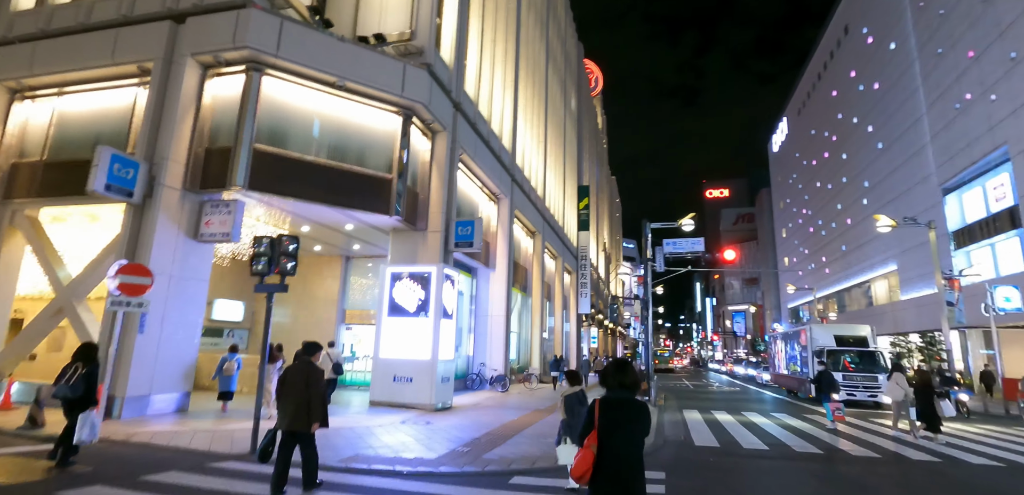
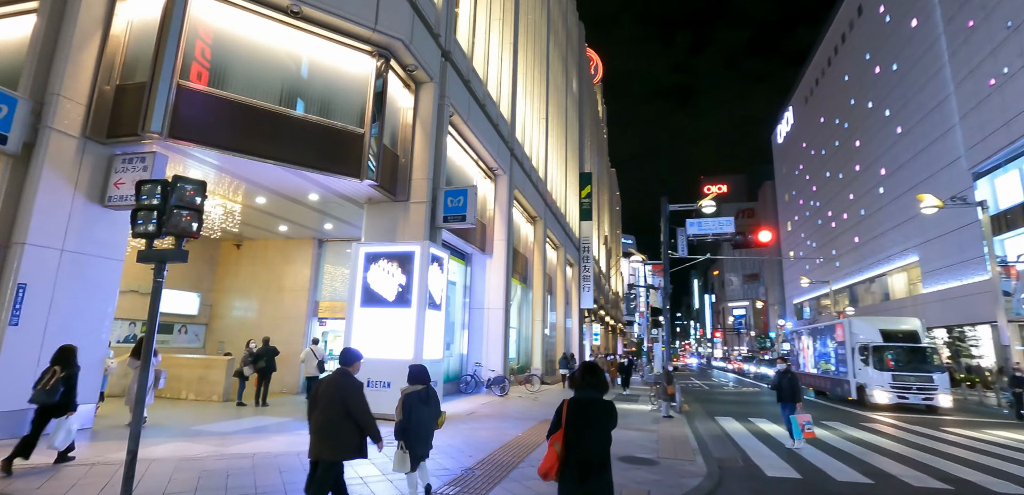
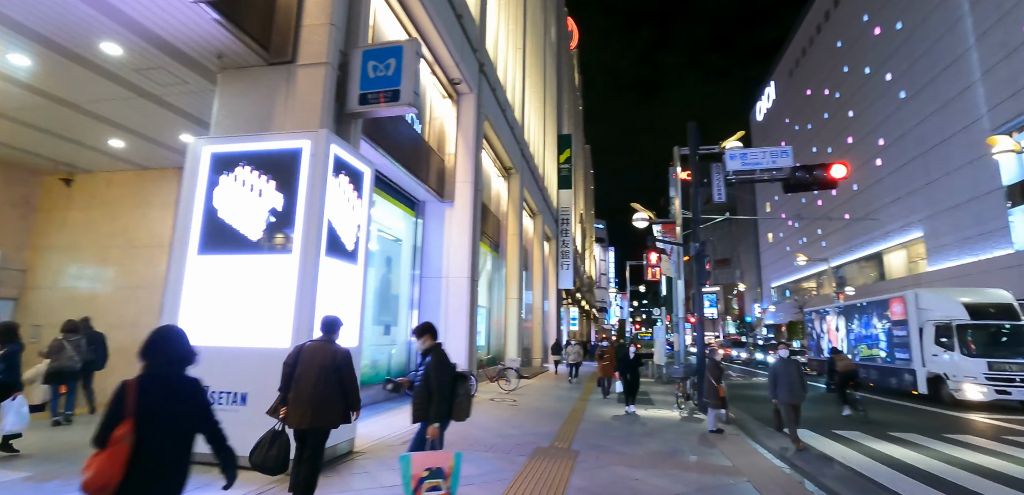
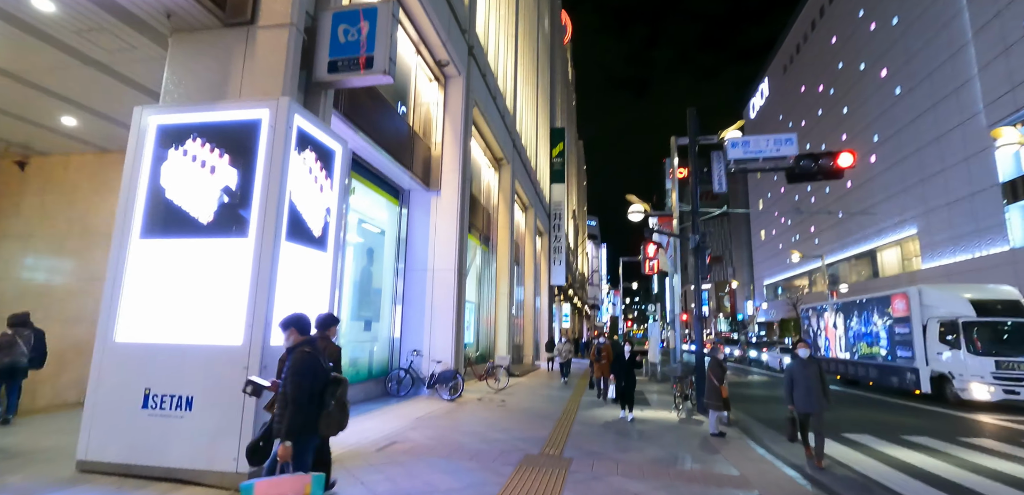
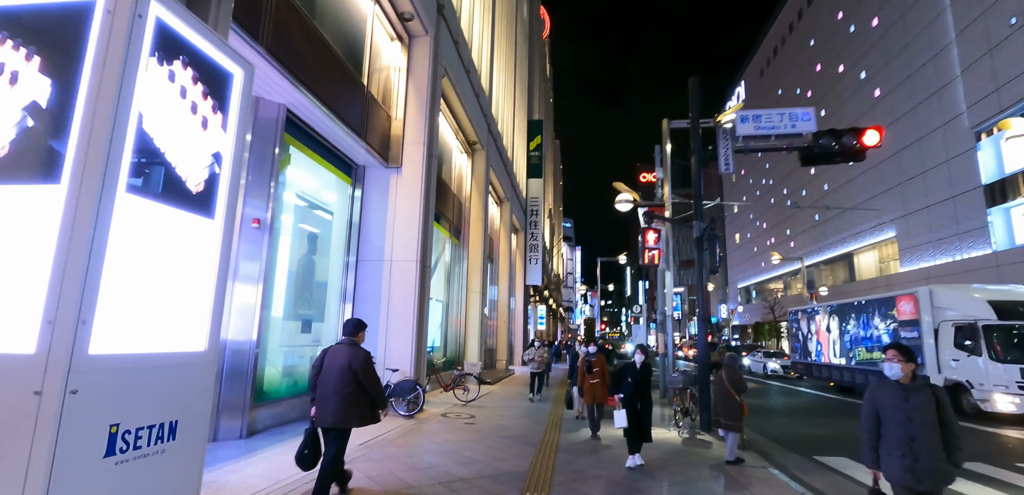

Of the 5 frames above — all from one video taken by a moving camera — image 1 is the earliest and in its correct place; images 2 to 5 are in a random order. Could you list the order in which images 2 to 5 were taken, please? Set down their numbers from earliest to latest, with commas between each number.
2, 3, 4, 5
